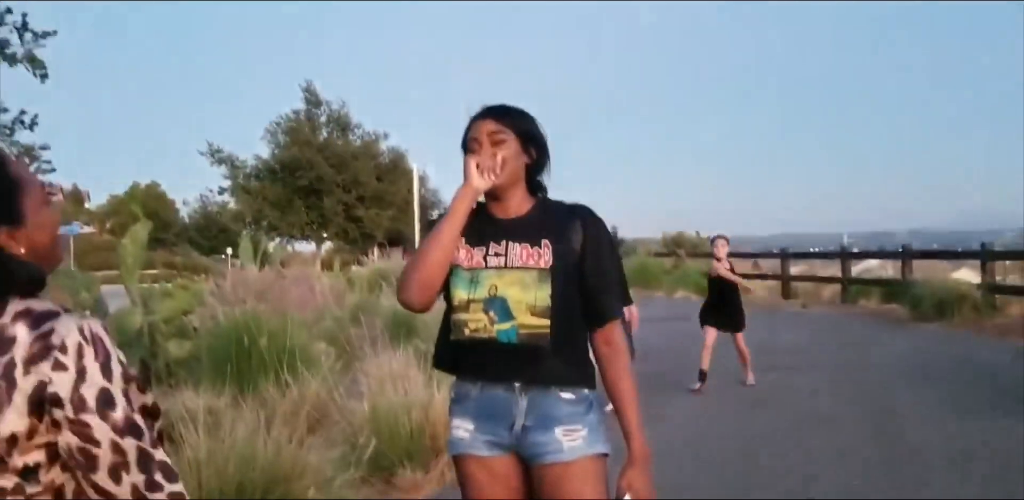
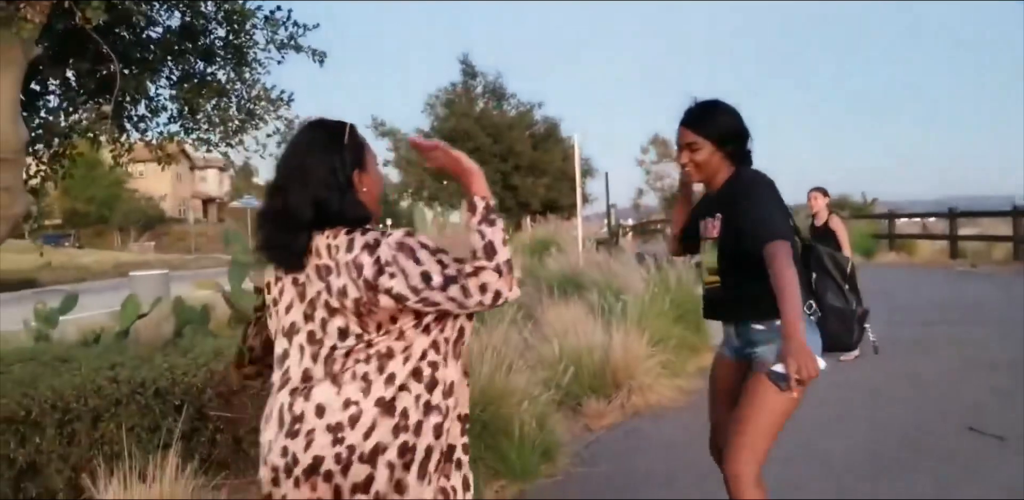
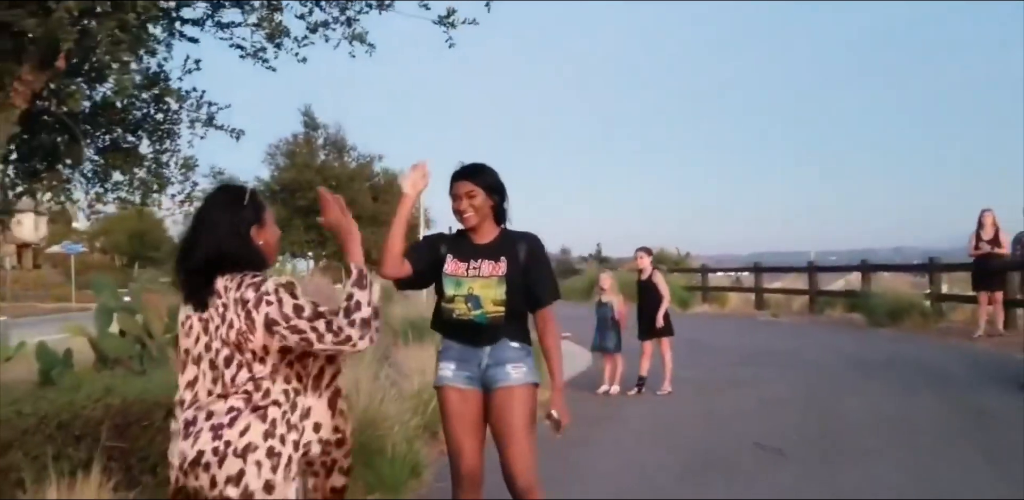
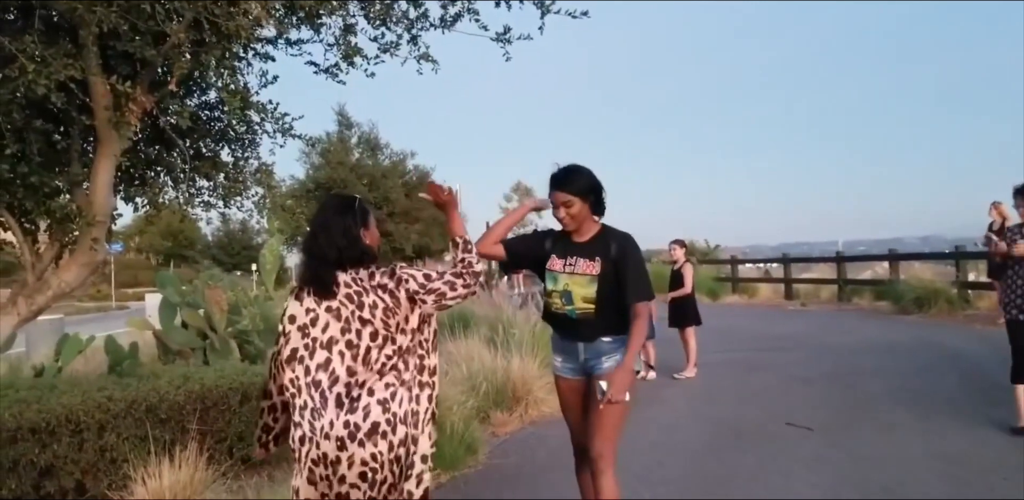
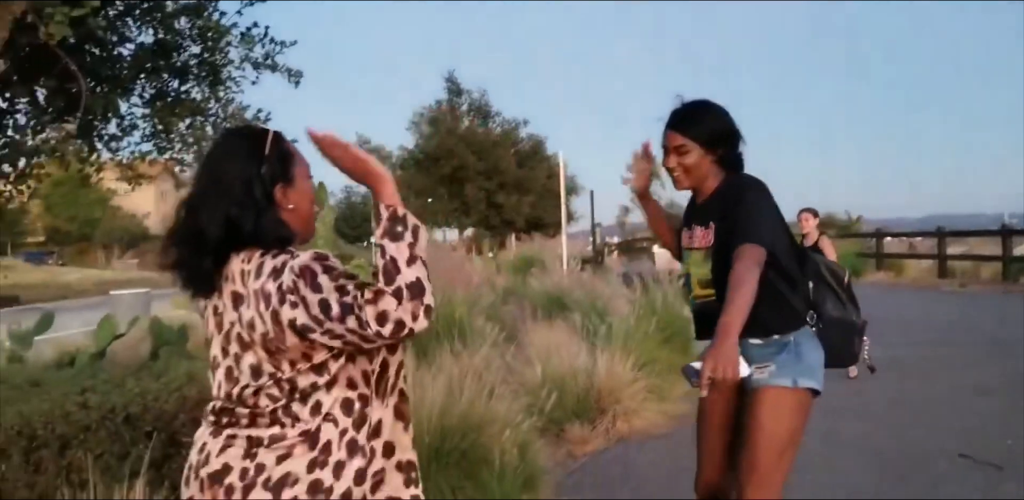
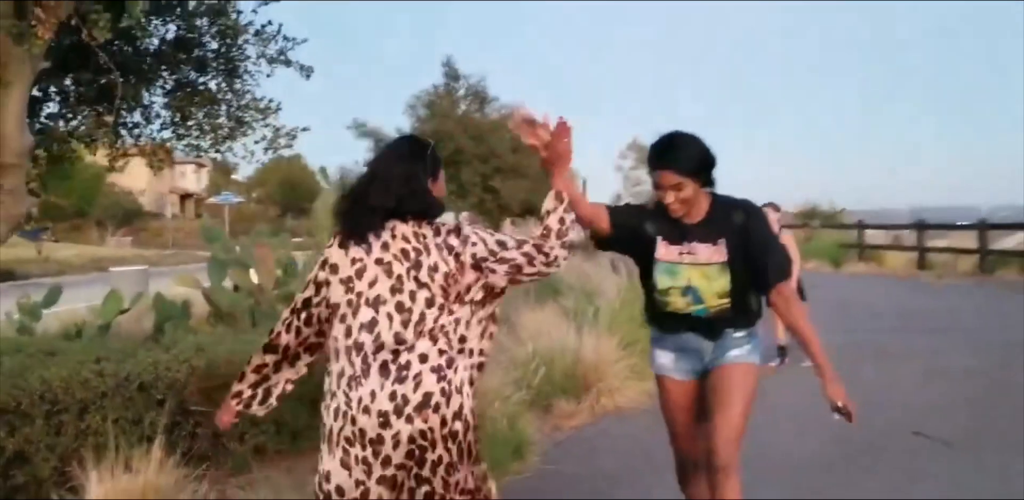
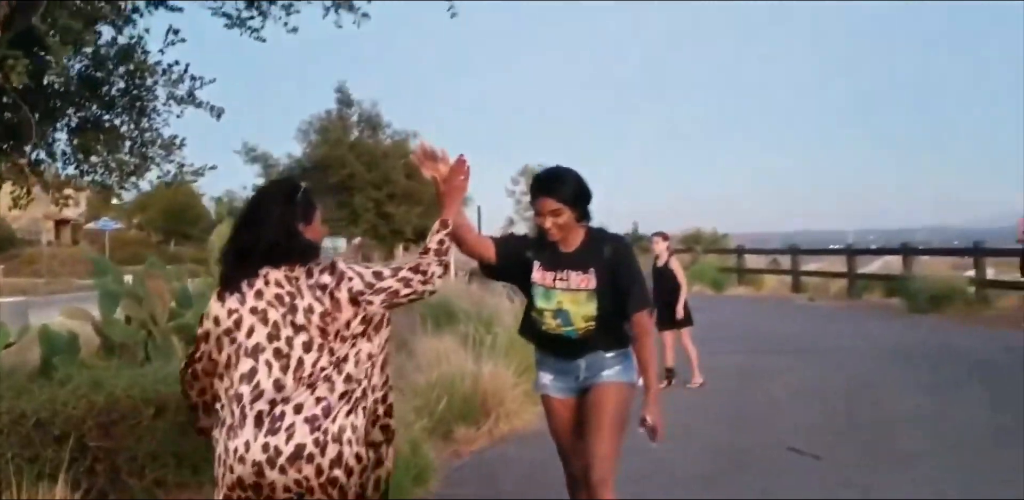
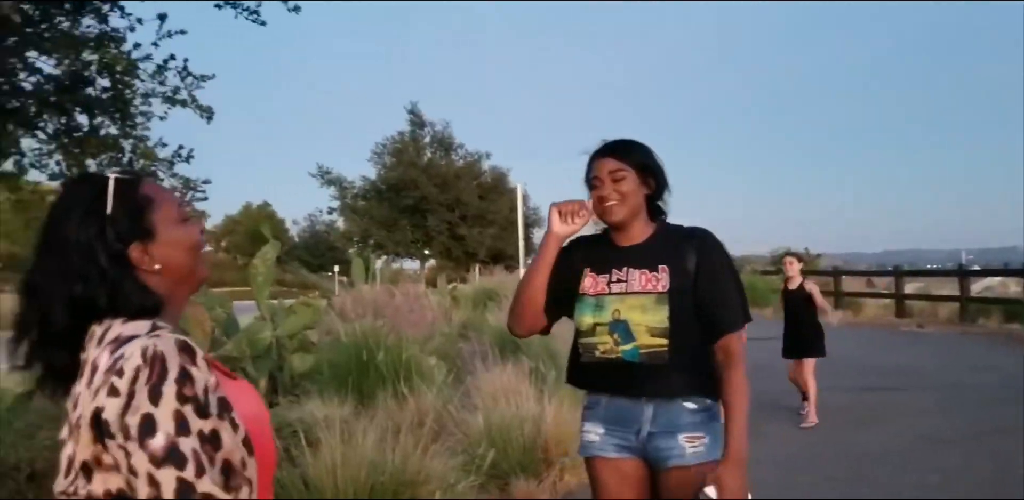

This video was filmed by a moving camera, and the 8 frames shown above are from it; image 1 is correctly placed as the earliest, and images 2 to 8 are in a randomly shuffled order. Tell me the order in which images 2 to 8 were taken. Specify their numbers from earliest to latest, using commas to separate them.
8, 5, 2, 6, 7, 3, 4
